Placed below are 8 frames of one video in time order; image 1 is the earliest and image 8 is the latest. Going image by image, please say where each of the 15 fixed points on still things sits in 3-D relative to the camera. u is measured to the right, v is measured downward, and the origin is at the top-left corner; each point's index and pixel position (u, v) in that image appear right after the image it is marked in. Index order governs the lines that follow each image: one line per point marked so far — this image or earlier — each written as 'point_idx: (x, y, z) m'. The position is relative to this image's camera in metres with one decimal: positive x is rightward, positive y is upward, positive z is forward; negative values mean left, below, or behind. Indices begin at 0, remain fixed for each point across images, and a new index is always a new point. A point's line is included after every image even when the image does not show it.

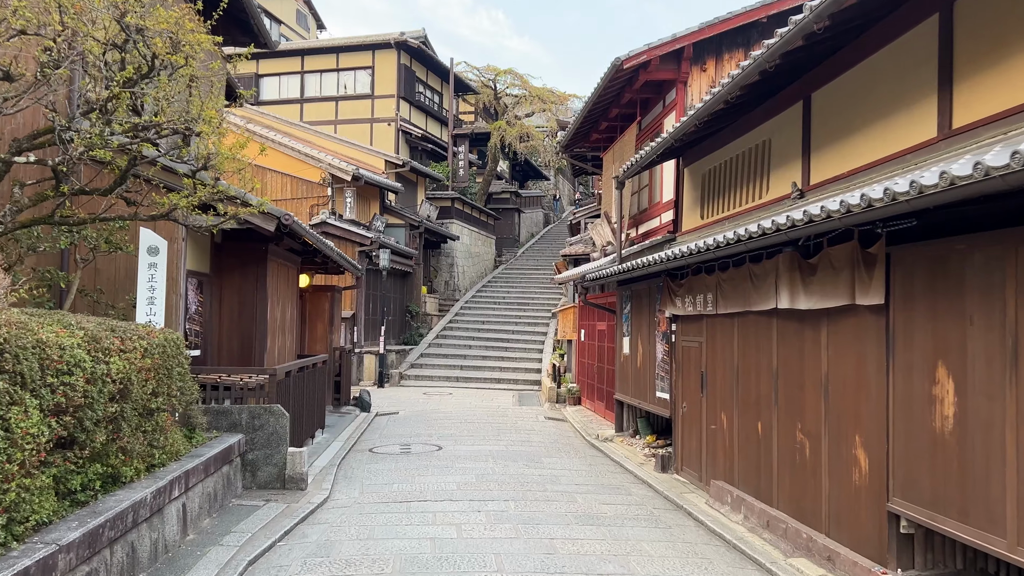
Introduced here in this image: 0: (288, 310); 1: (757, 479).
0: (-3.6, -0.3, +11.9) m
1: (+2.5, -1.9, +7.4) m
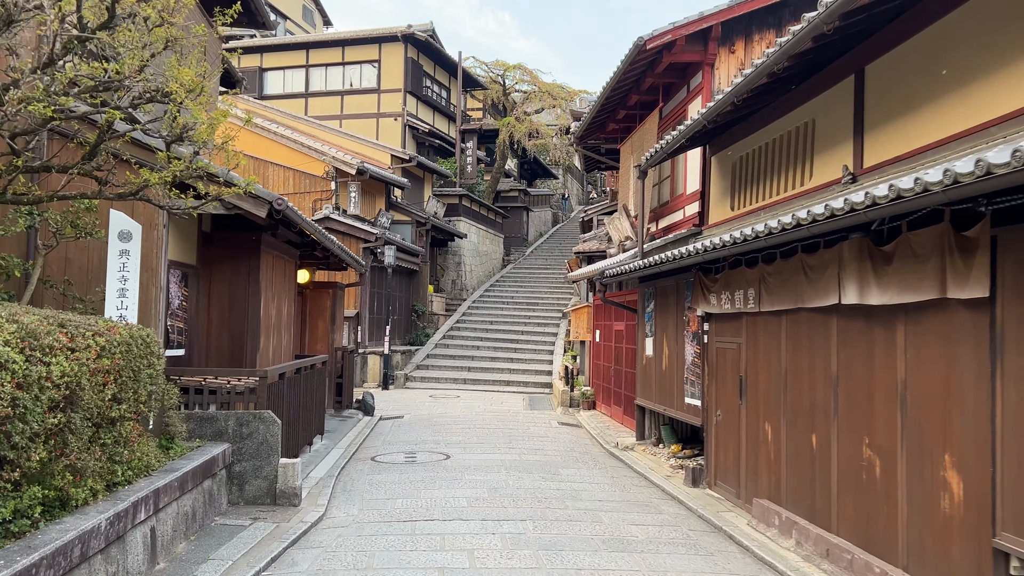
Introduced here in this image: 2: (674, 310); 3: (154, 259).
0: (-3.4, -0.3, +11.1) m
1: (+2.7, -1.9, +6.5) m
2: (+2.3, -0.3, +10.2) m
3: (-3.7, +0.3, +7.5) m
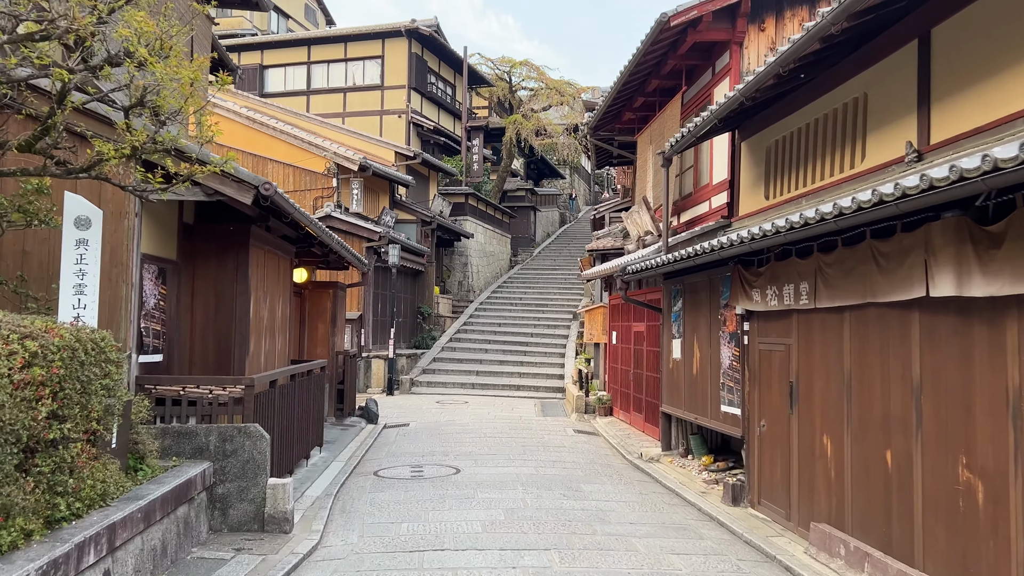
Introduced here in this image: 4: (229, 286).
0: (-3.2, -0.2, +10.2) m
1: (+2.9, -1.8, +5.5) m
2: (+2.5, -0.3, +9.3) m
3: (-3.5, +0.3, +6.6) m
4: (-3.2, 0.0, +8.3) m
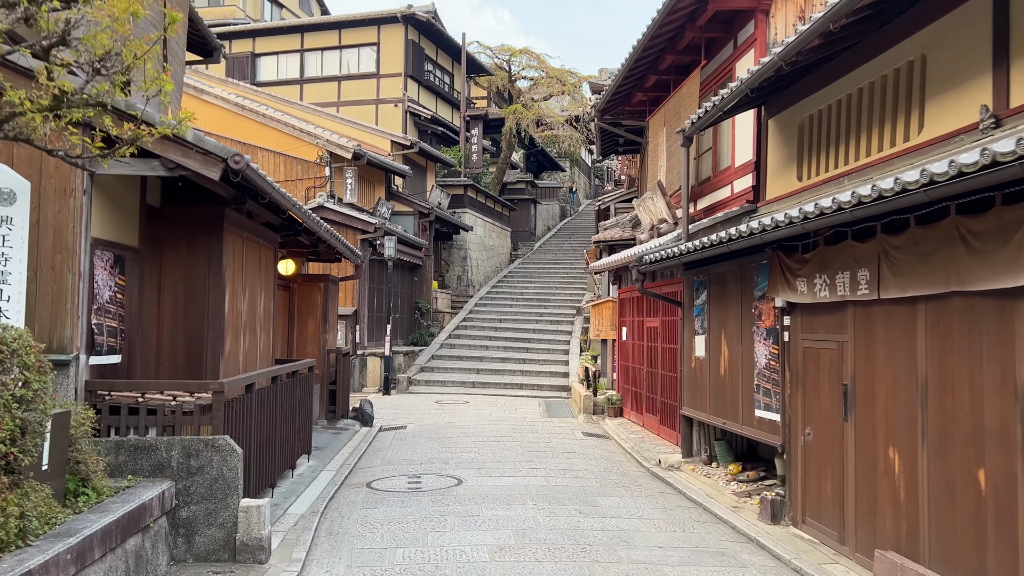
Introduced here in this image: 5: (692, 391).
0: (-3.1, -0.1, +9.2) m
1: (+3.0, -1.7, +4.6) m
2: (+2.6, -0.1, +8.3) m
3: (-3.4, +0.4, +5.6) m
4: (-3.1, +0.1, +7.4) m
5: (+2.4, -1.4, +9.7) m
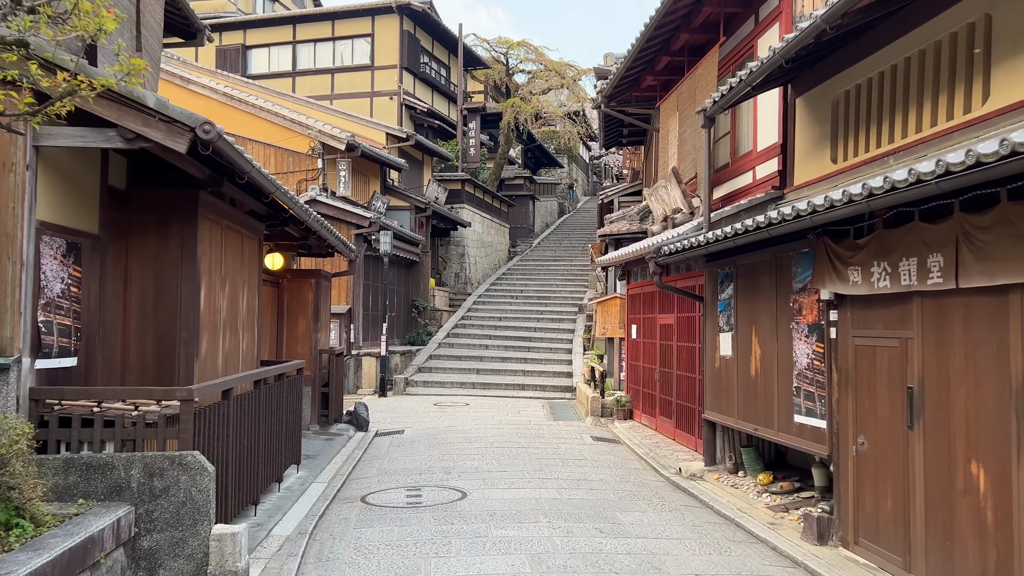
0: (-3.0, -0.1, +8.3) m
1: (+3.1, -1.6, +3.8) m
2: (+2.7, -0.1, +7.5) m
3: (-3.3, +0.5, +4.8) m
4: (-3.0, +0.2, +6.5) m
5: (+2.5, -1.3, +8.9) m
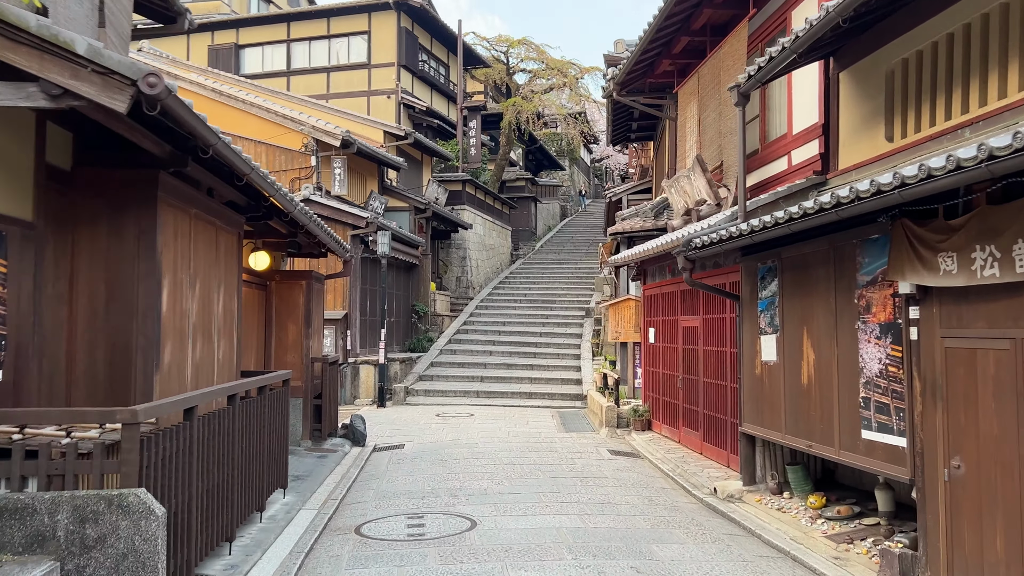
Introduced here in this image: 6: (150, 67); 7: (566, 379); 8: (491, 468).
0: (-2.9, -0.1, +7.3) m
1: (+3.2, -1.6, +2.8) m
2: (+2.8, 0.0, +6.5) m
3: (-3.2, +0.5, +3.7) m
4: (-2.9, +0.2, +5.5) m
5: (+2.6, -1.3, +7.9) m
6: (-2.0, +1.2, +4.0) m
7: (+1.4, -2.3, +18.3) m
8: (-0.3, -2.4, +9.8) m
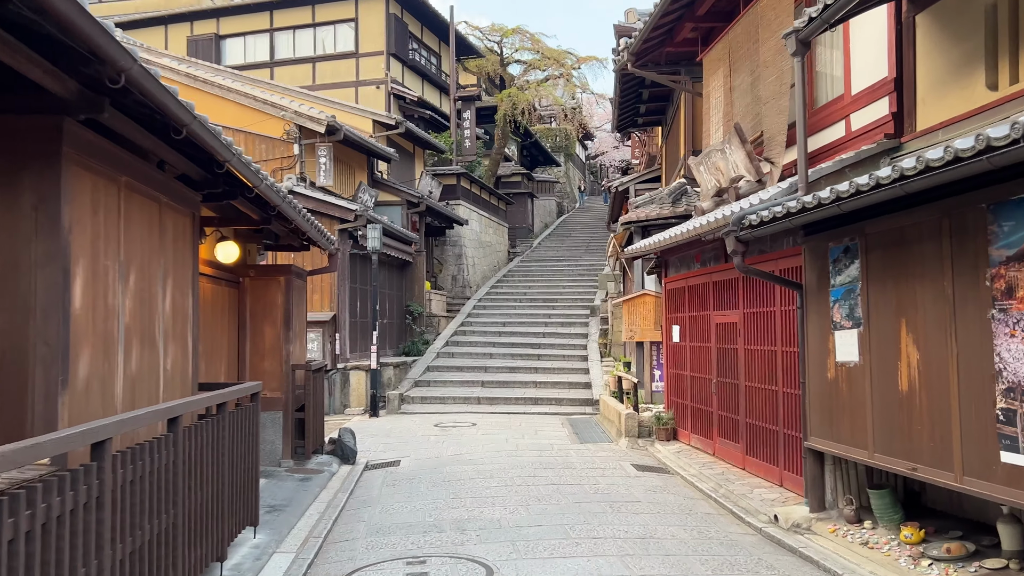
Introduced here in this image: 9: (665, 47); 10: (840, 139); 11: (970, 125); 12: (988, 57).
0: (-2.7, 0.0, +5.9) m
1: (+3.5, -1.4, +1.4) m
2: (+3.0, +0.1, +5.1) m
3: (-3.0, +0.5, +2.3) m
4: (-2.7, +0.2, +4.0) m
5: (+2.8, -1.1, +6.5) m
6: (-1.8, +1.3, +2.6) m
7: (+1.4, -2.2, +16.9) m
8: (-0.1, -2.3, +8.4) m
9: (+2.6, +4.1, +12.5) m
10: (+3.7, +1.7, +8.2) m
11: (+4.0, +1.4, +6.3) m
12: (+4.0, +1.9, +6.2) m
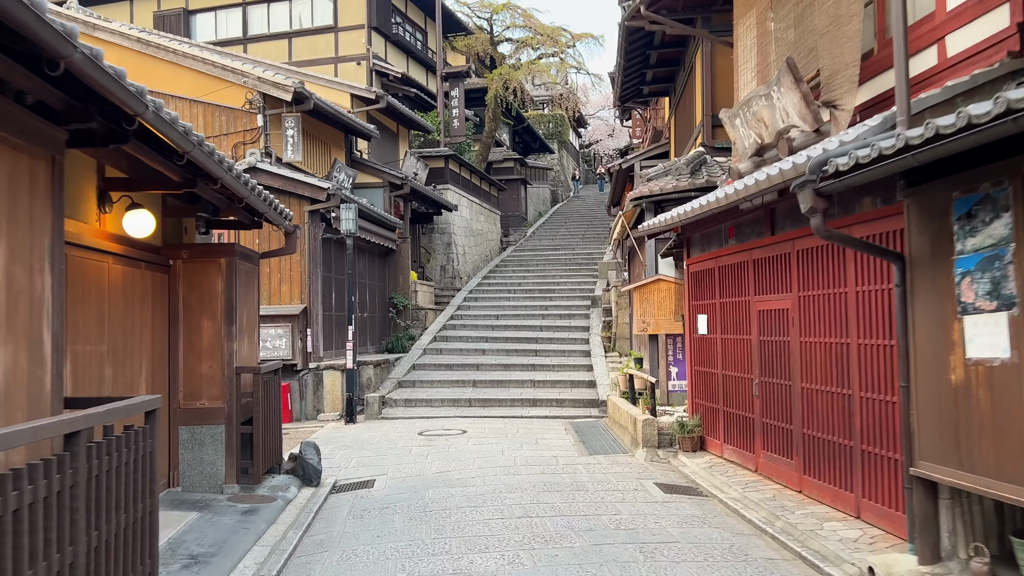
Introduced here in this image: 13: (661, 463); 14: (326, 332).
0: (-2.7, +0.1, +4.0) m
1: (+3.5, -1.2, -0.5) m
2: (+3.0, +0.3, +3.3) m
3: (-3.0, +0.7, +0.4) m
4: (-2.7, +0.4, +2.1) m
5: (+2.8, -0.9, +4.6) m
6: (-1.8, +1.4, +0.7) m
7: (+1.3, -1.9, +15.1) m
8: (-0.1, -2.1, +6.5) m
9: (+2.5, +4.4, +10.6) m
10: (+3.6, +1.9, +6.3) m
11: (+4.0, +1.6, +4.4) m
12: (+4.0, +2.2, +4.3) m
13: (+1.9, -2.3, +9.4) m
14: (-3.8, -0.9, +15.1) m
